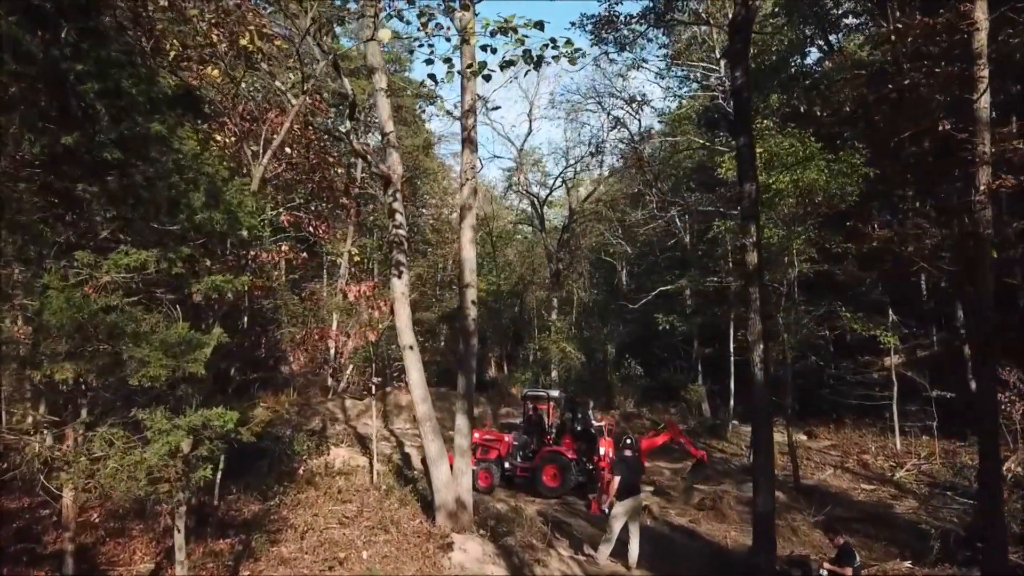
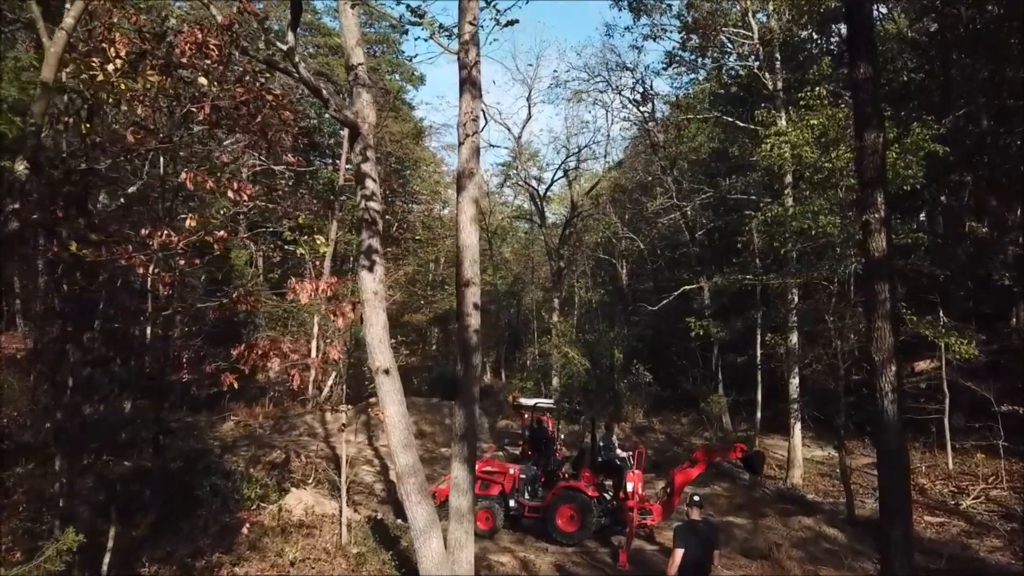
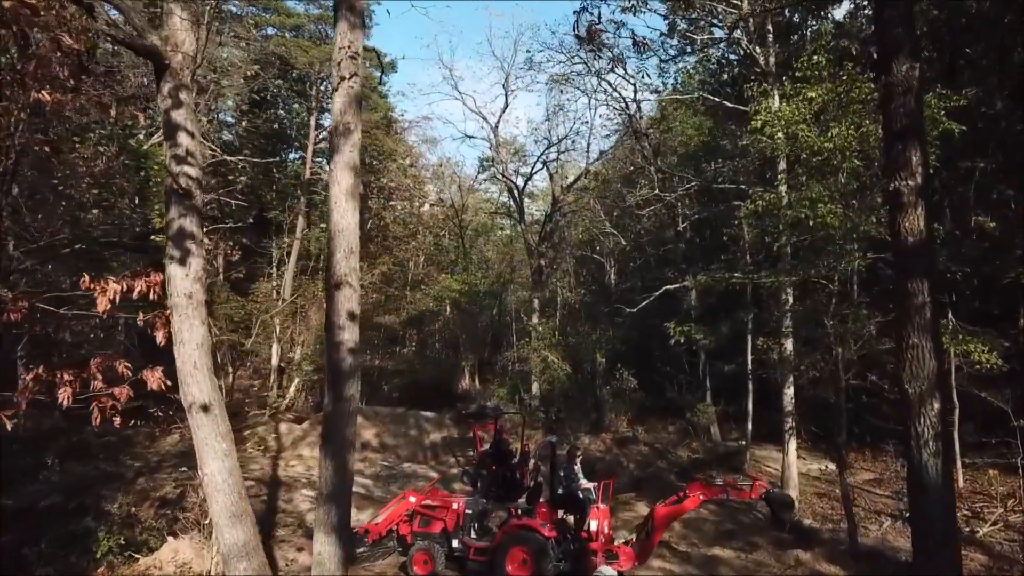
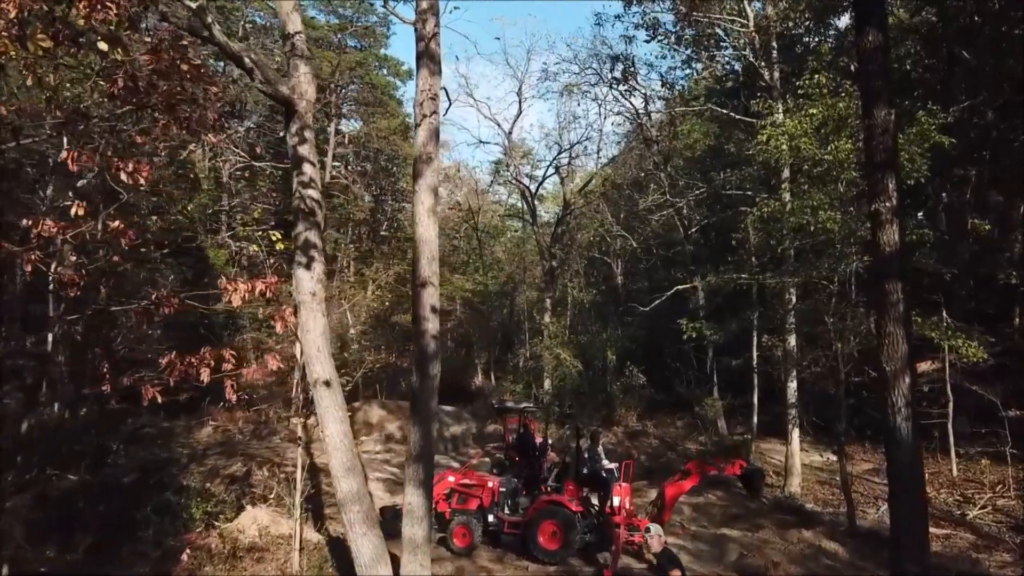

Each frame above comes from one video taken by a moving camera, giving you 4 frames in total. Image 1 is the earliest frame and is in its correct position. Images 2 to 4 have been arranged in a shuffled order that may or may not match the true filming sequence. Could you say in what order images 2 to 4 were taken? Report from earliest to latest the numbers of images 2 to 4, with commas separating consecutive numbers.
2, 4, 3
